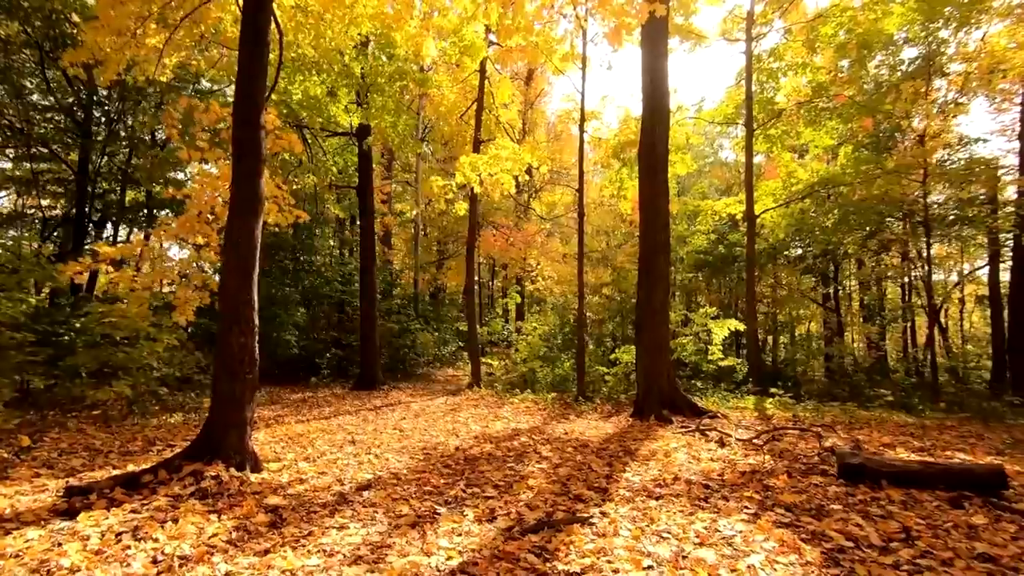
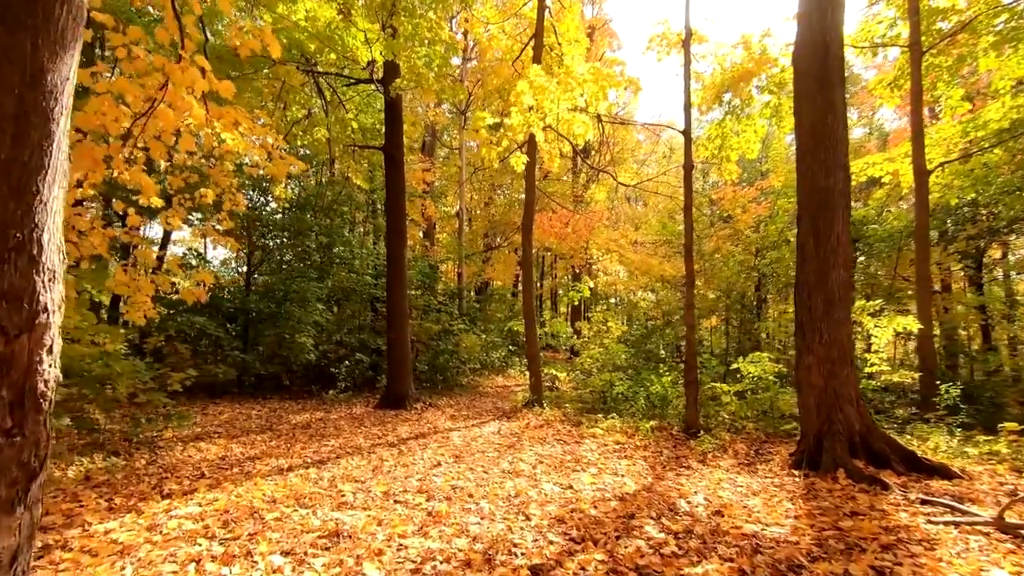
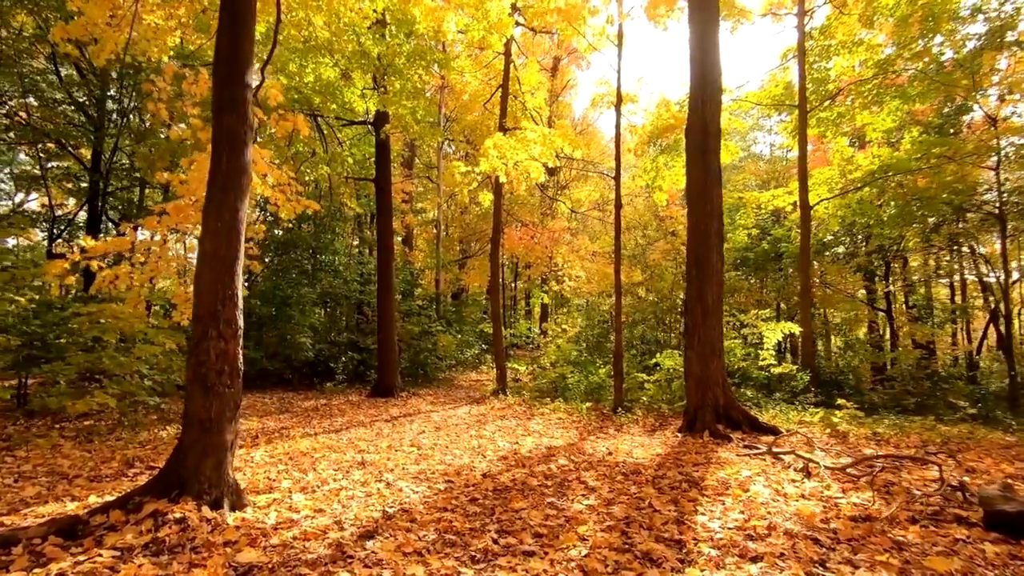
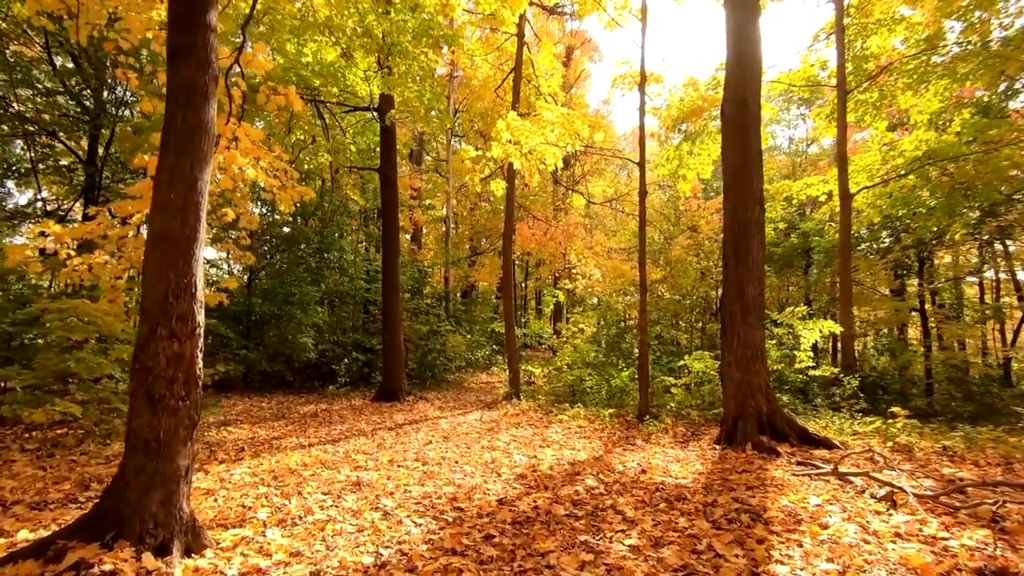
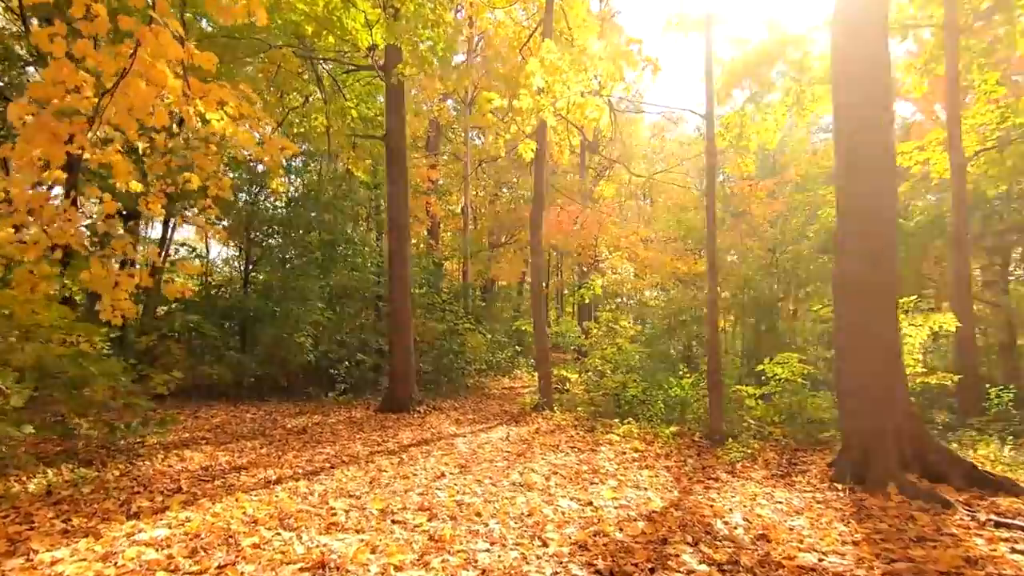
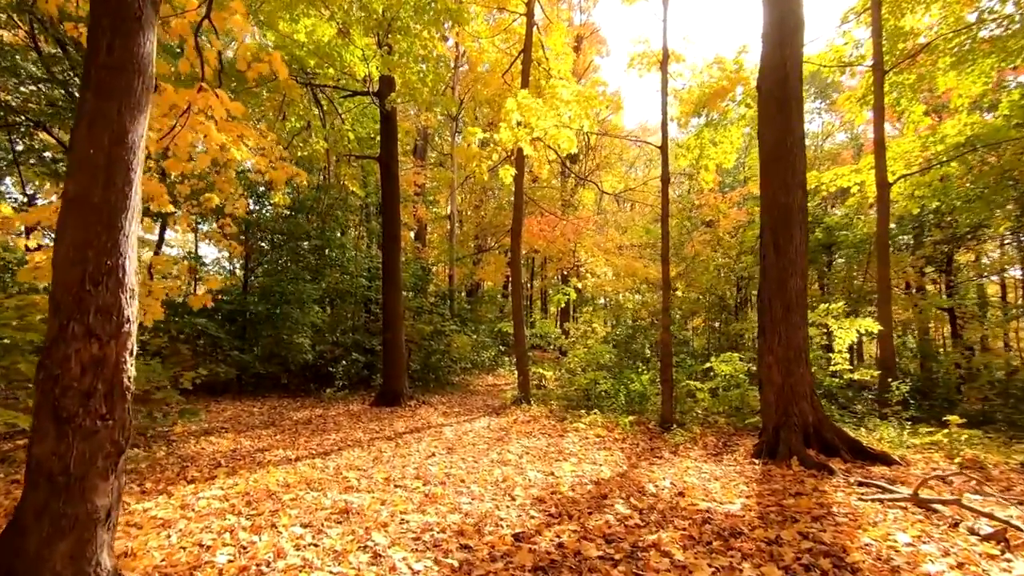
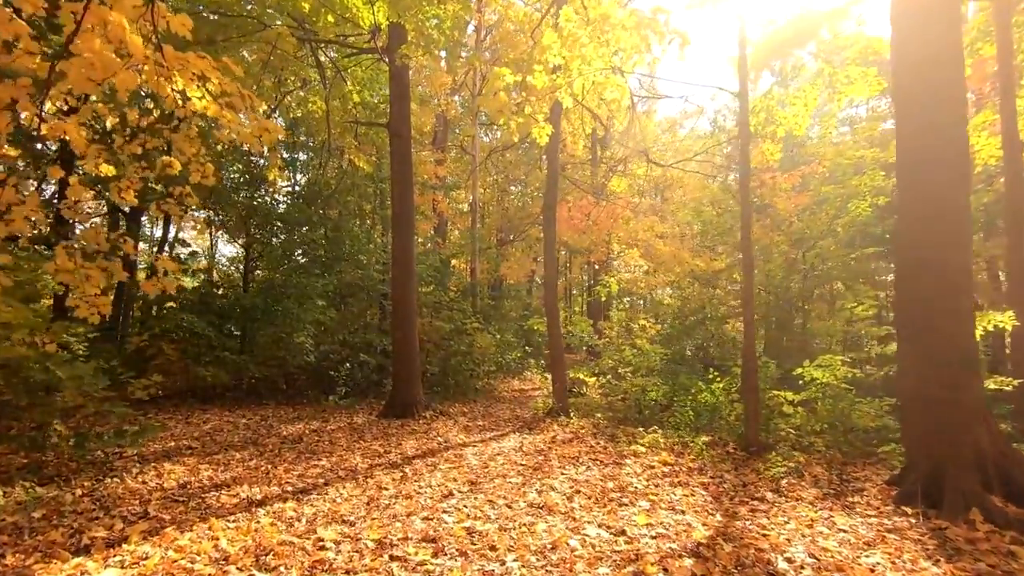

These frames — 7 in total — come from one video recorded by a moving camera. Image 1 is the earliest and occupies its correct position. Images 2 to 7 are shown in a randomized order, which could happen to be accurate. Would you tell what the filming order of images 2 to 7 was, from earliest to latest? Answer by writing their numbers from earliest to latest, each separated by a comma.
3, 4, 6, 2, 5, 7
